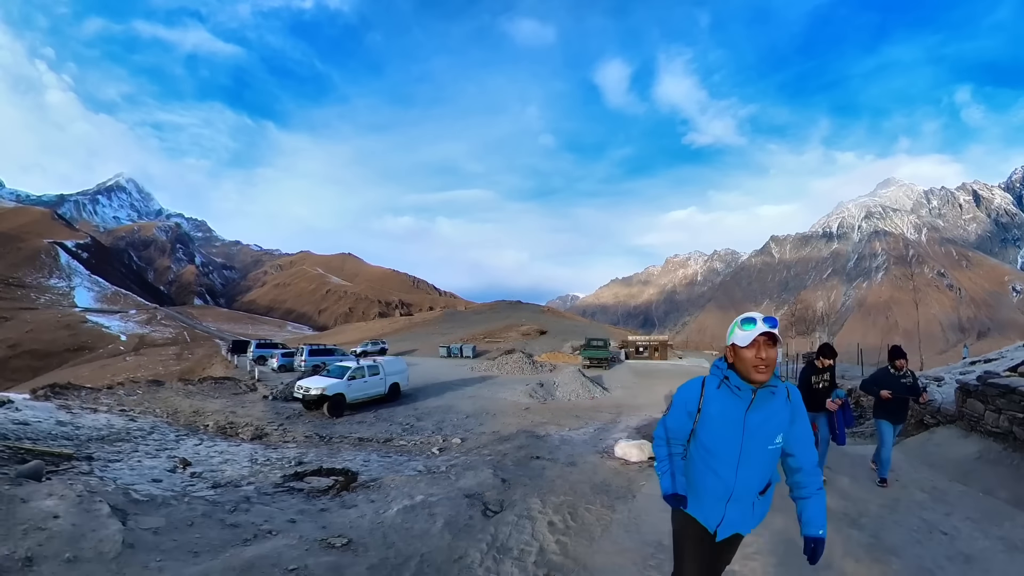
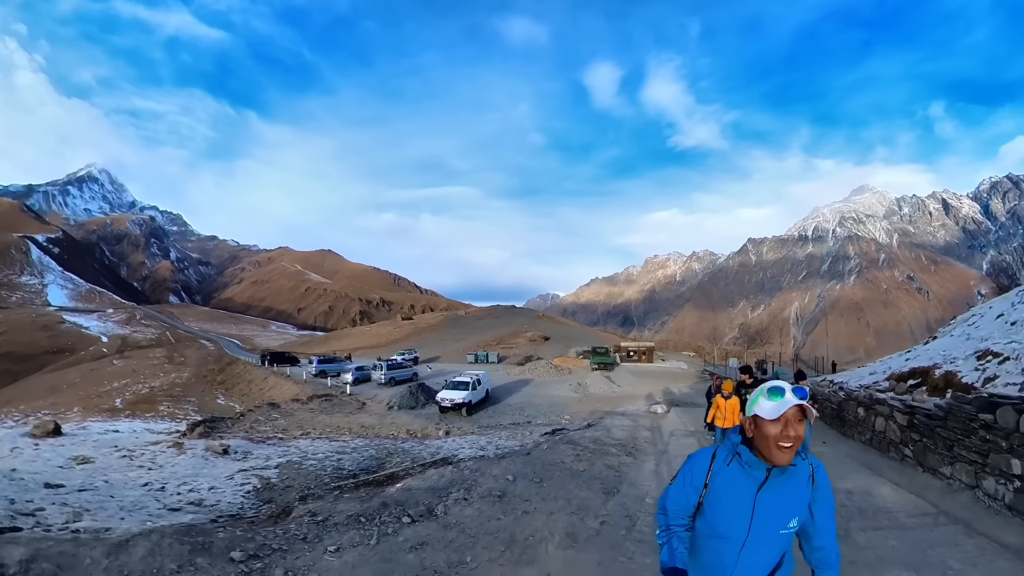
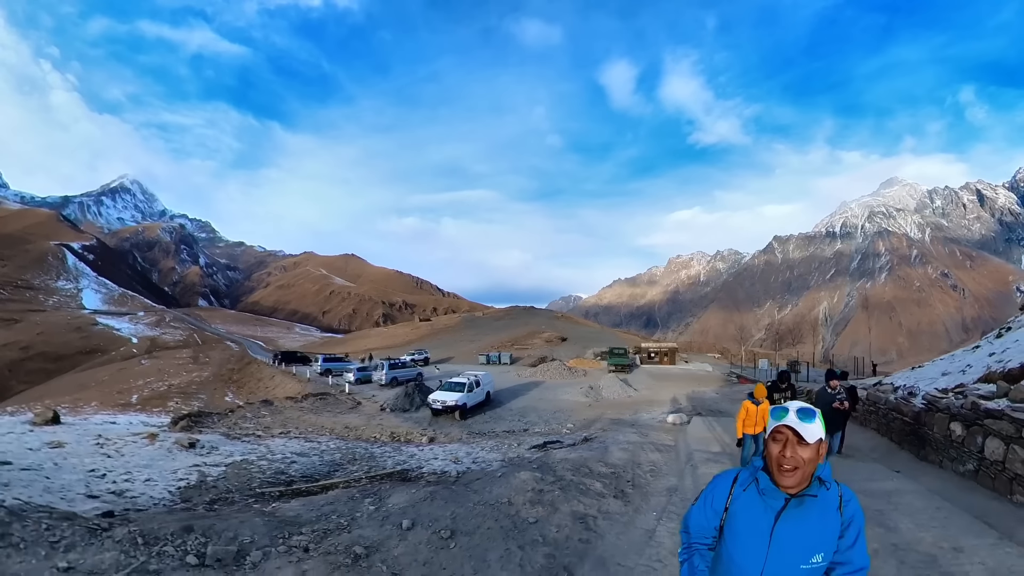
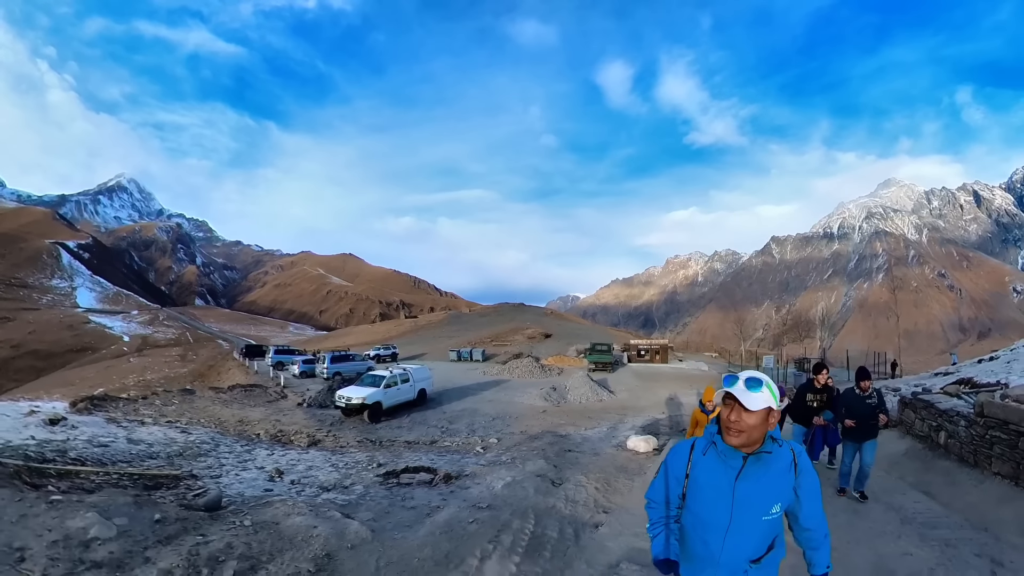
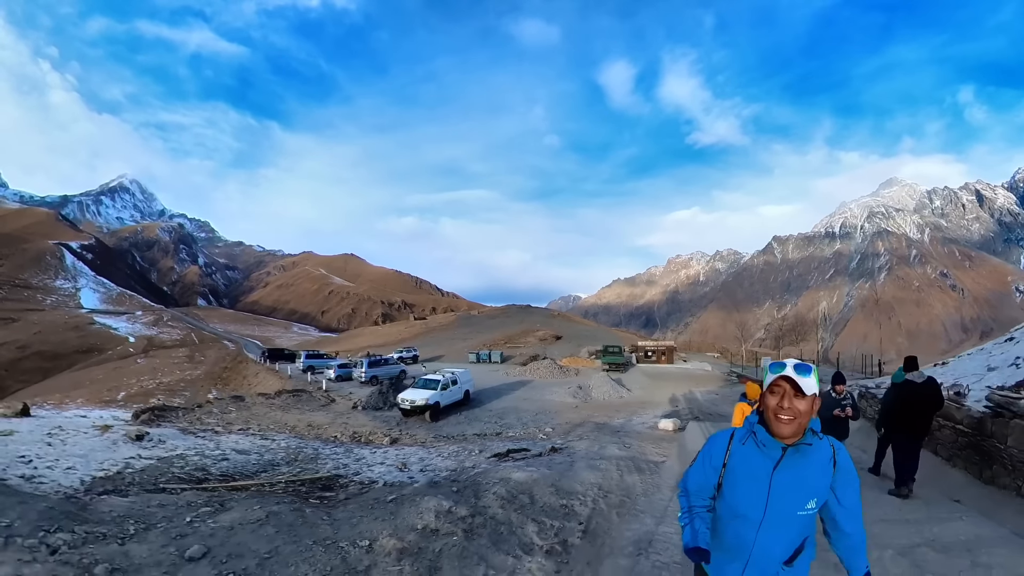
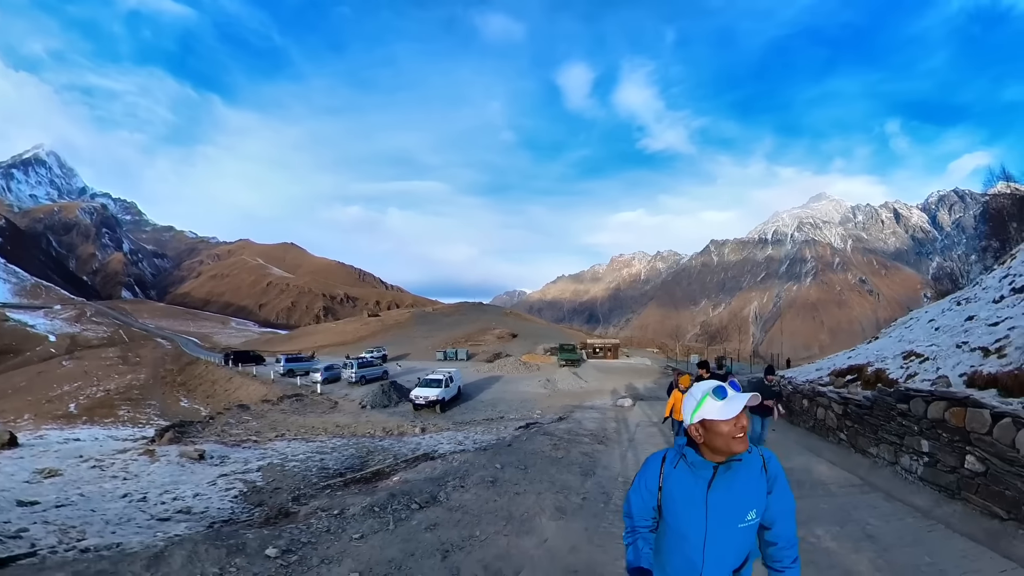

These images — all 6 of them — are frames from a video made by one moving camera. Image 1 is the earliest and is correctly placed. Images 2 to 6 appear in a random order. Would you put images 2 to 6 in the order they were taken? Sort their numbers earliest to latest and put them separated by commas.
4, 5, 3, 2, 6
